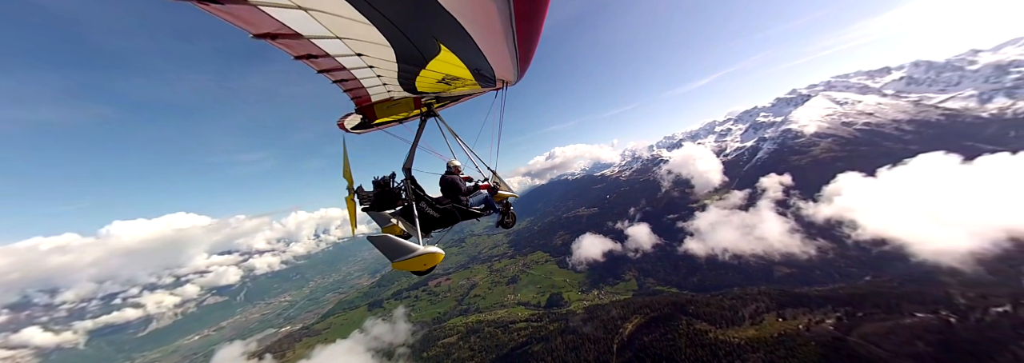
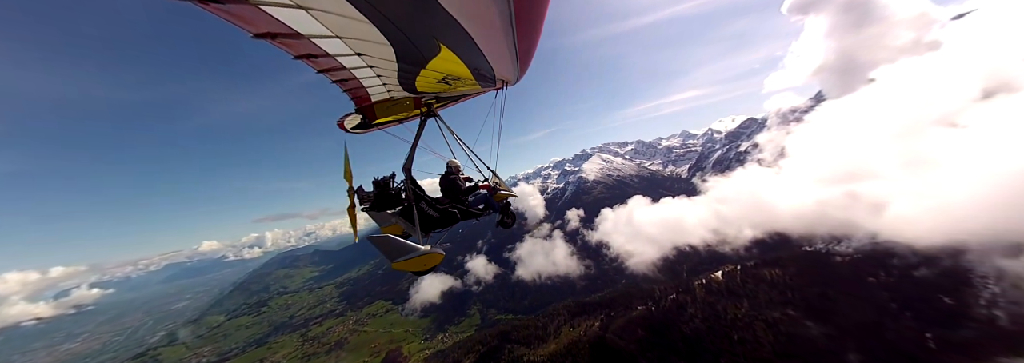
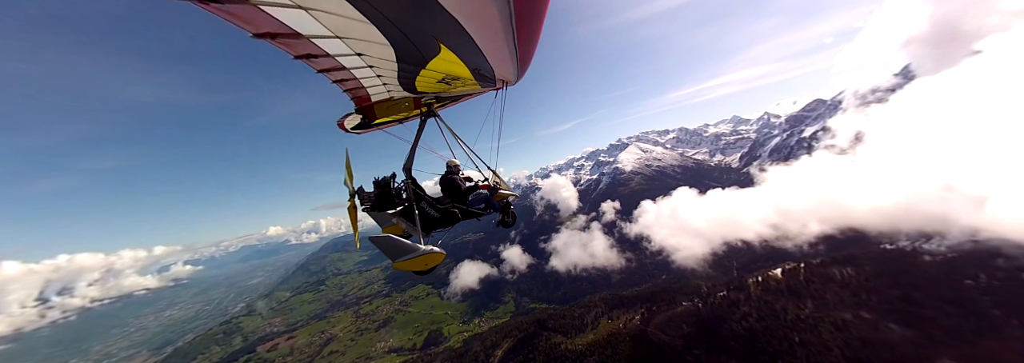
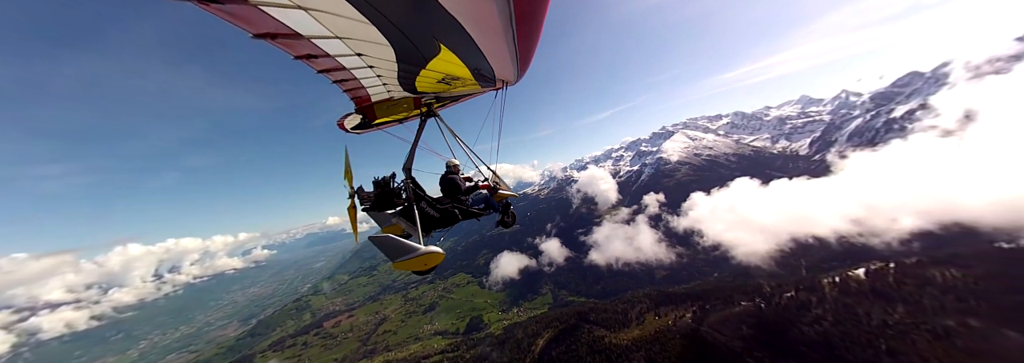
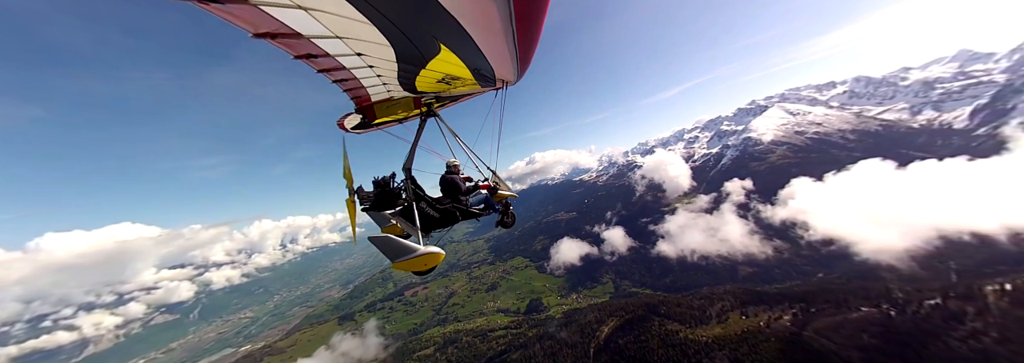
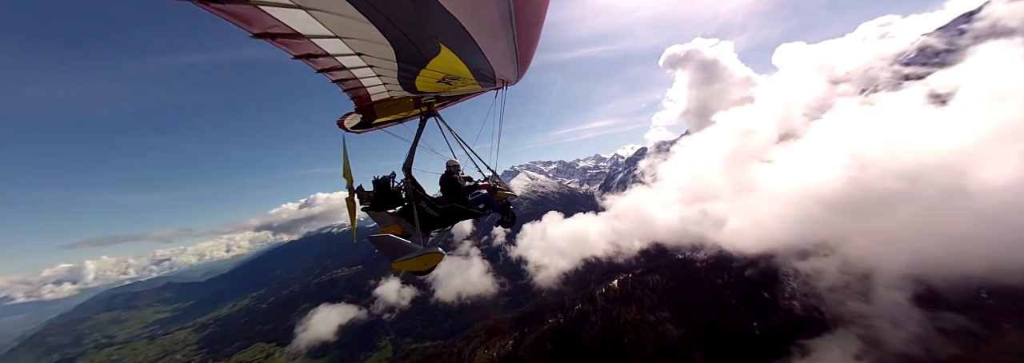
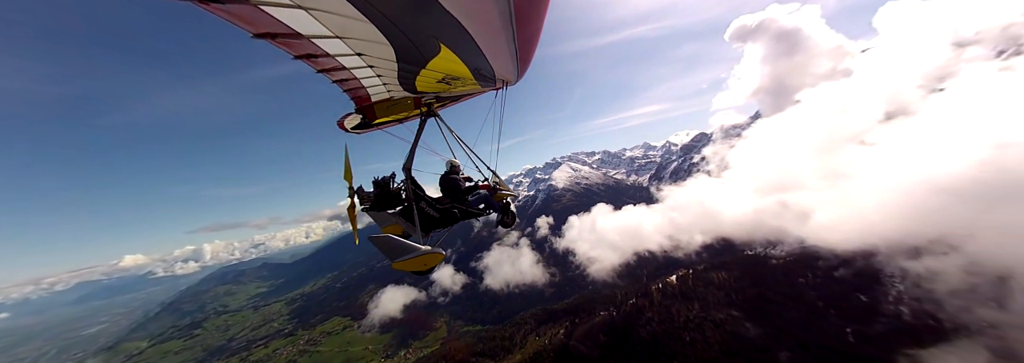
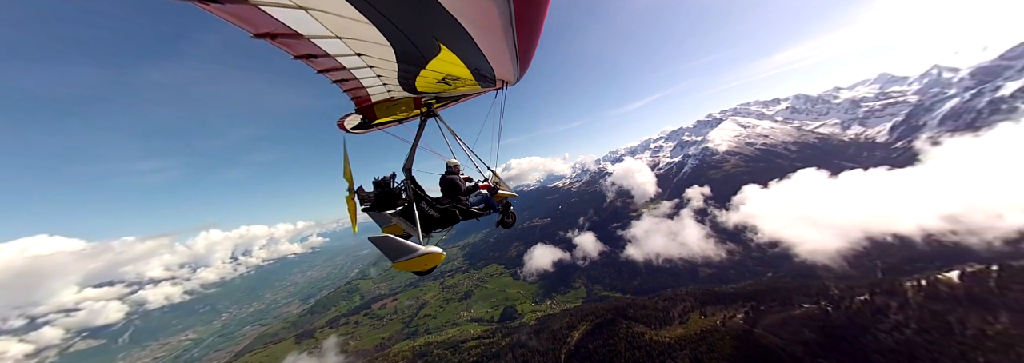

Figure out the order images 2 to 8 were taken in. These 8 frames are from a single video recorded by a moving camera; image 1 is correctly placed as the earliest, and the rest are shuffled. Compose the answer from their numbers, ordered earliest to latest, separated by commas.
5, 8, 4, 3, 2, 7, 6
